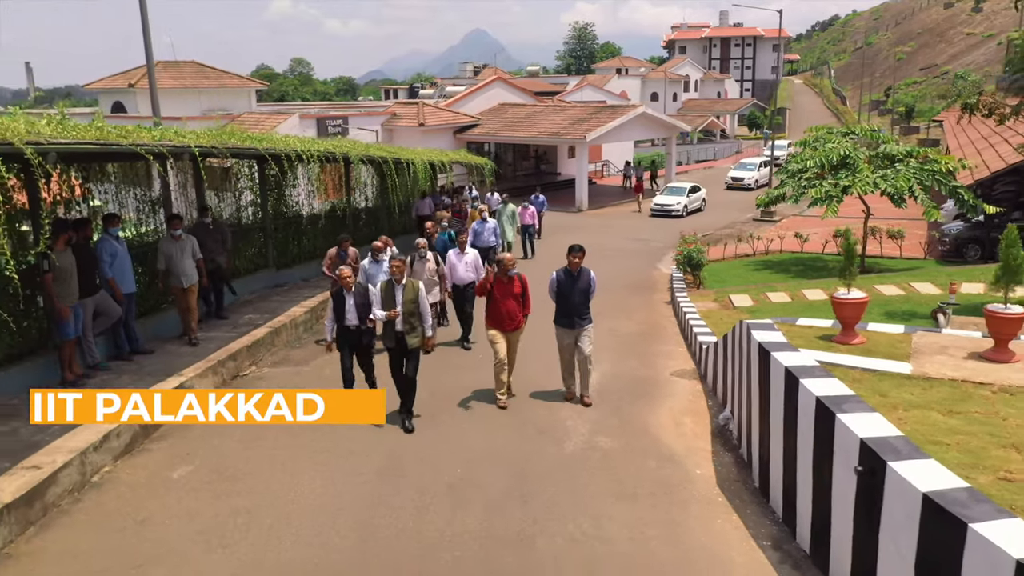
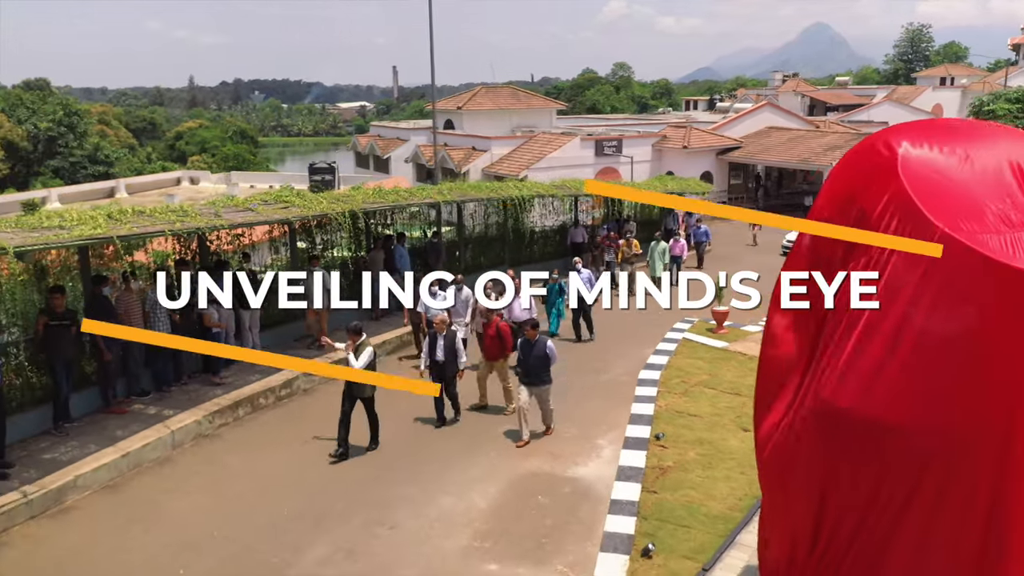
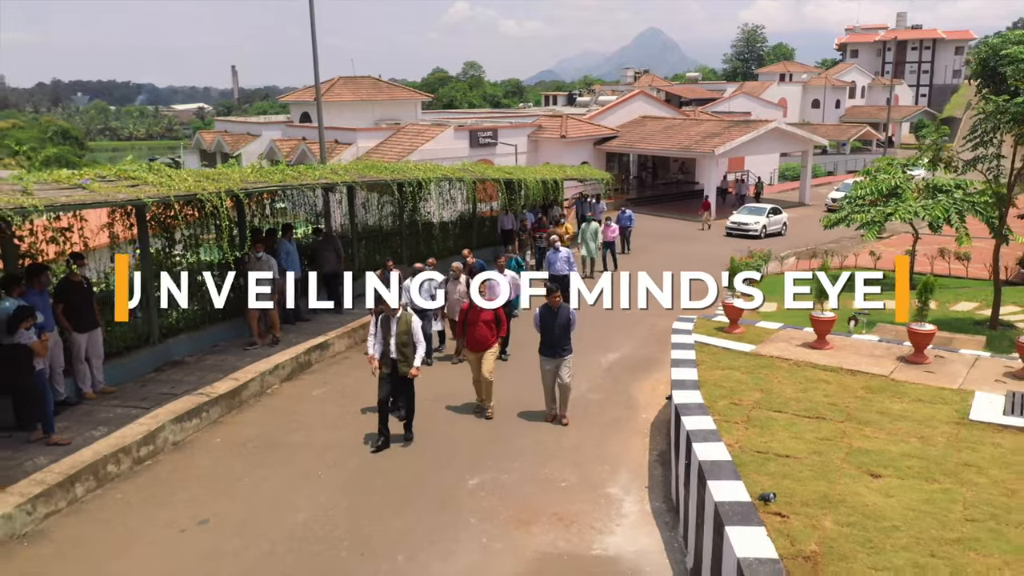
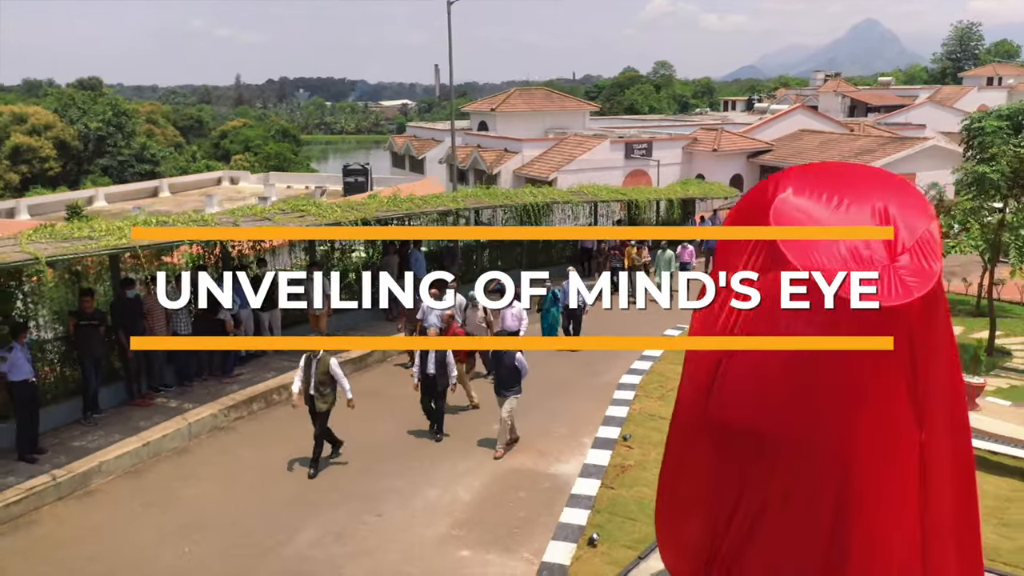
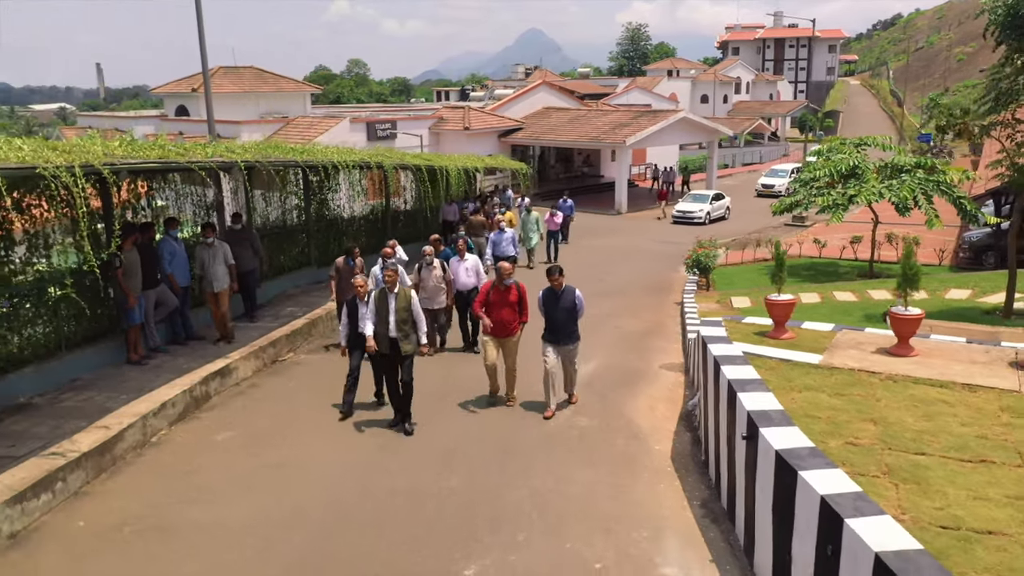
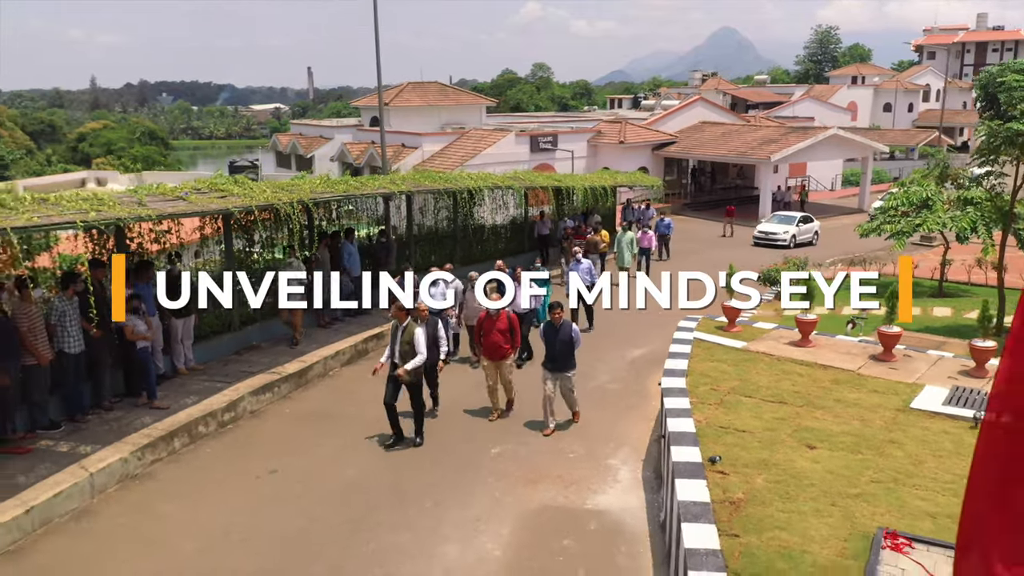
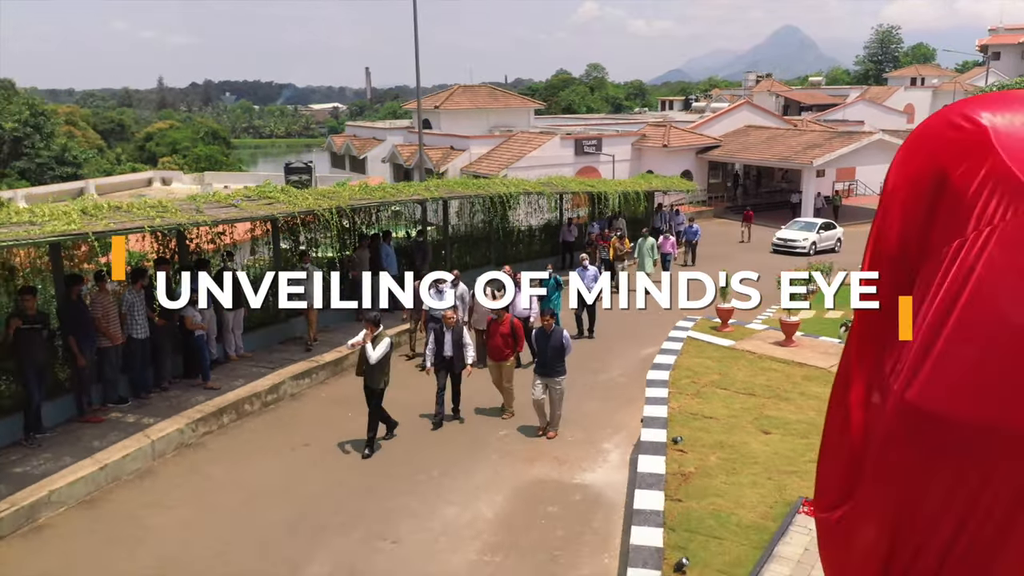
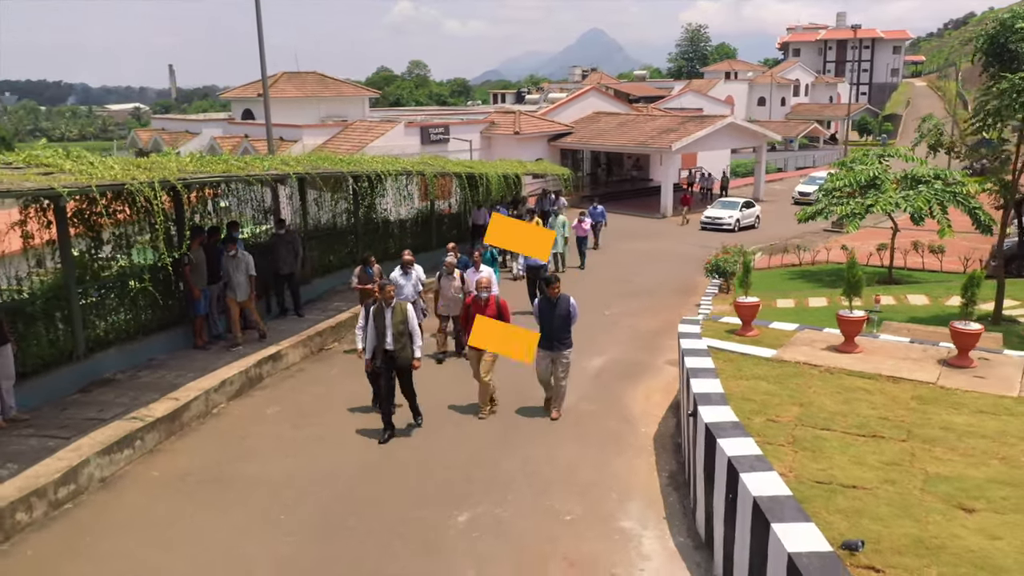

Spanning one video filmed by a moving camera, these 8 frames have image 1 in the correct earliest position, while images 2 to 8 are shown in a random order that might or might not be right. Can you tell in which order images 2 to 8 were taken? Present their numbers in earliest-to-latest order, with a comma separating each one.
5, 8, 3, 6, 7, 2, 4
